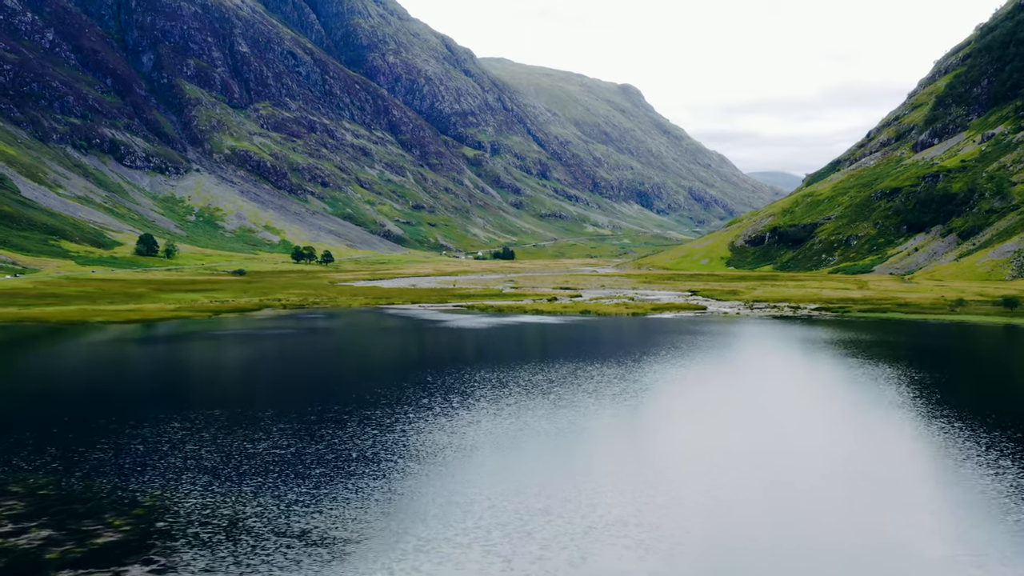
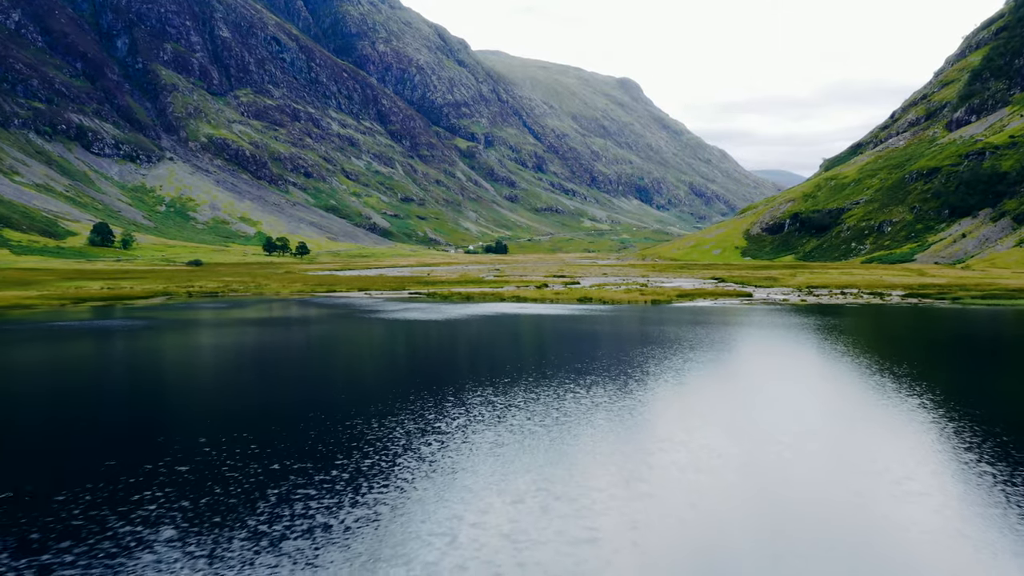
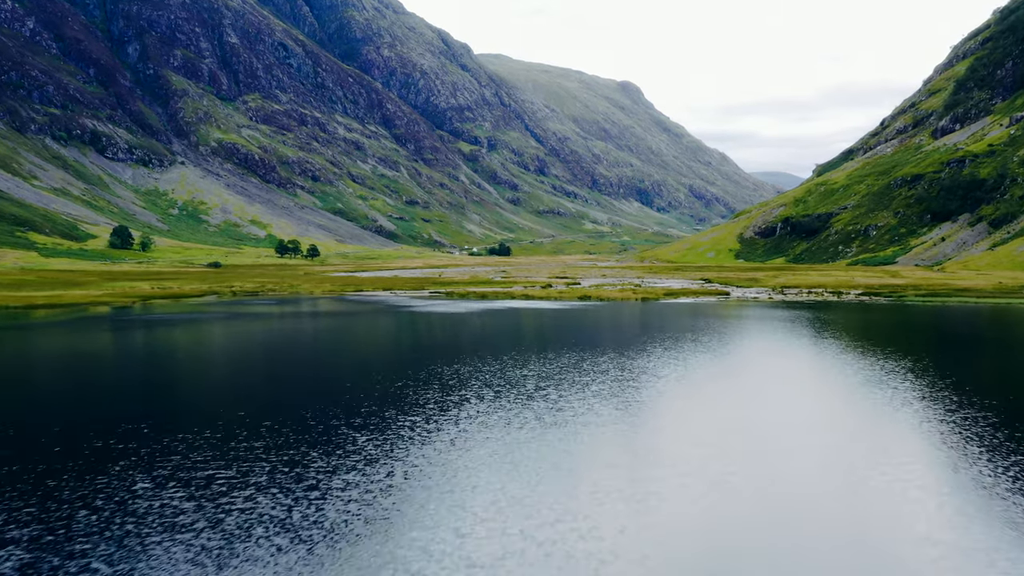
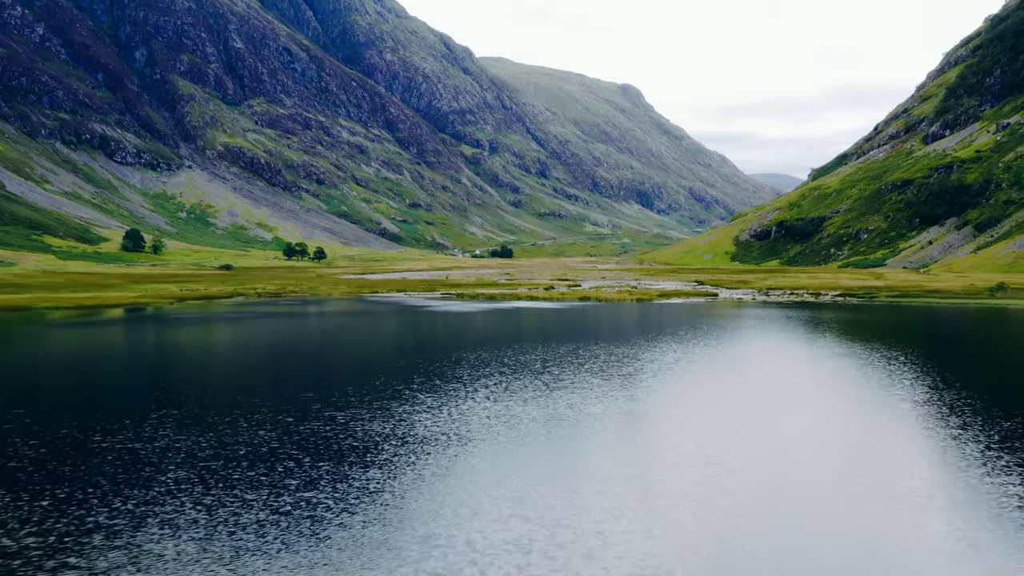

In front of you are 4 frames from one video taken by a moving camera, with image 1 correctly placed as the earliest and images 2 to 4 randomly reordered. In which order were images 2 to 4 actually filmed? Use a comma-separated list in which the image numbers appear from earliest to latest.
4, 3, 2
